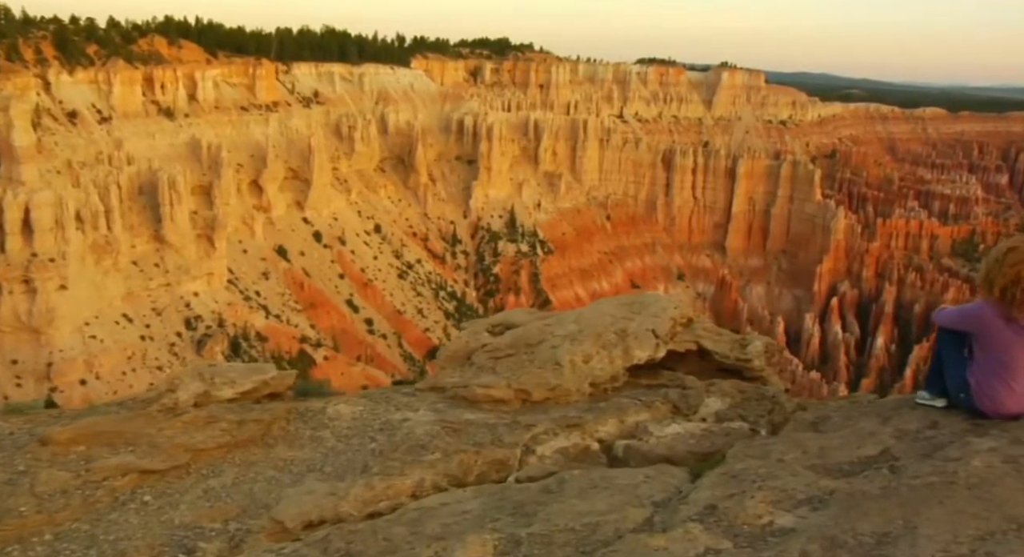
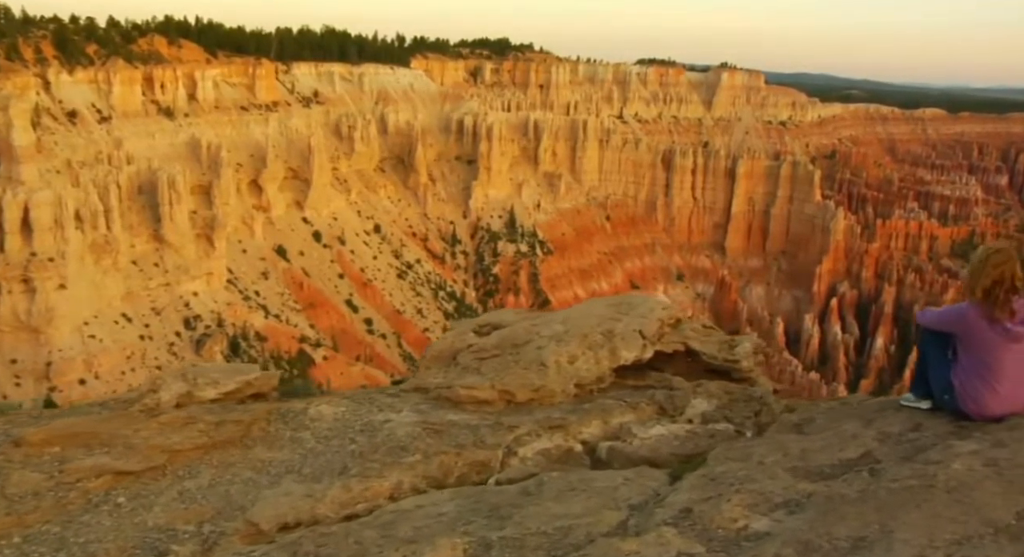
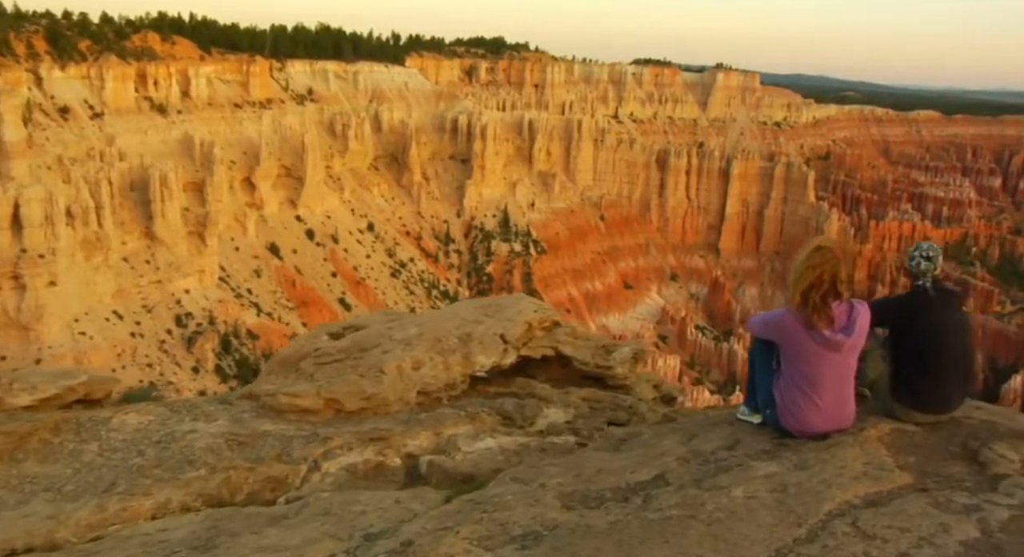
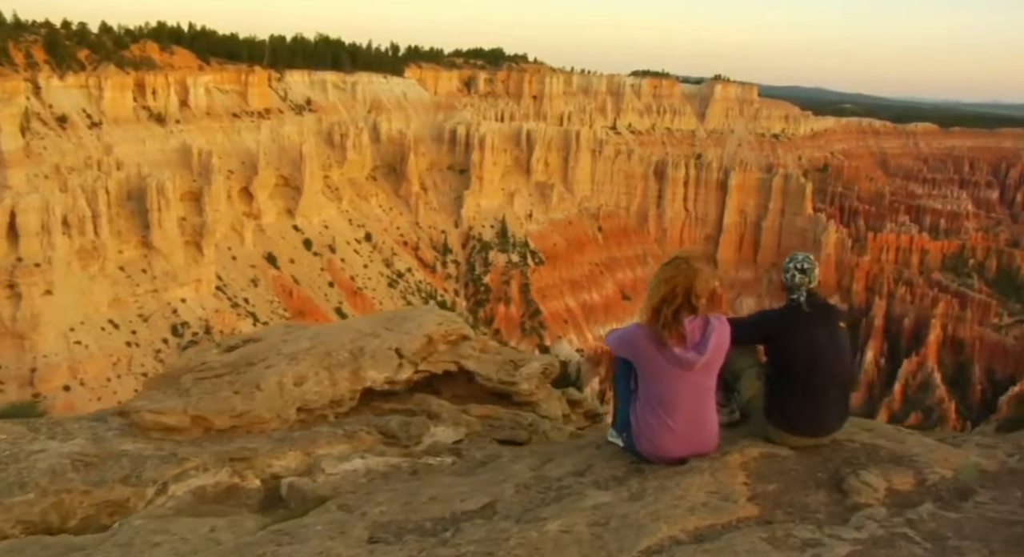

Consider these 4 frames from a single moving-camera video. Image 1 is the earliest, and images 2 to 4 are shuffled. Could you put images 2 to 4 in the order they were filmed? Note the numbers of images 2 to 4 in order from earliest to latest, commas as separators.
2, 3, 4
